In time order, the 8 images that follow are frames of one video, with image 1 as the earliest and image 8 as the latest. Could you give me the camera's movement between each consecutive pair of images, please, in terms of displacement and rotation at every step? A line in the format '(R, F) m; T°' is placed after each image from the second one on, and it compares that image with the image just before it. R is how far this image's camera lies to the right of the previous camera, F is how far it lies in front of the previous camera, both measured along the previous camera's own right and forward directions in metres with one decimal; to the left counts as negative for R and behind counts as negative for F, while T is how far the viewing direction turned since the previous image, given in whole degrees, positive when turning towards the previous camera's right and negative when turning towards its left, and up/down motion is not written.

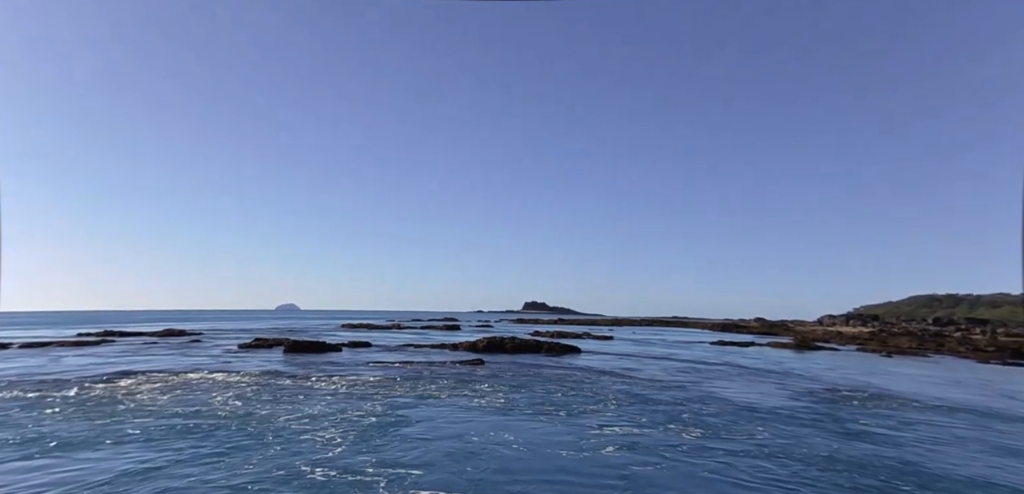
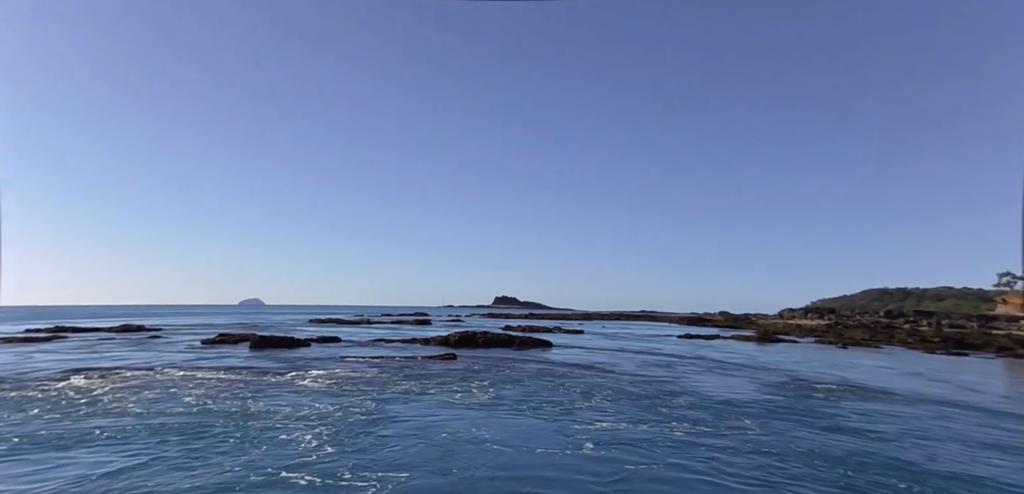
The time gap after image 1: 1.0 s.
(+1.8, -2.2) m; +2°
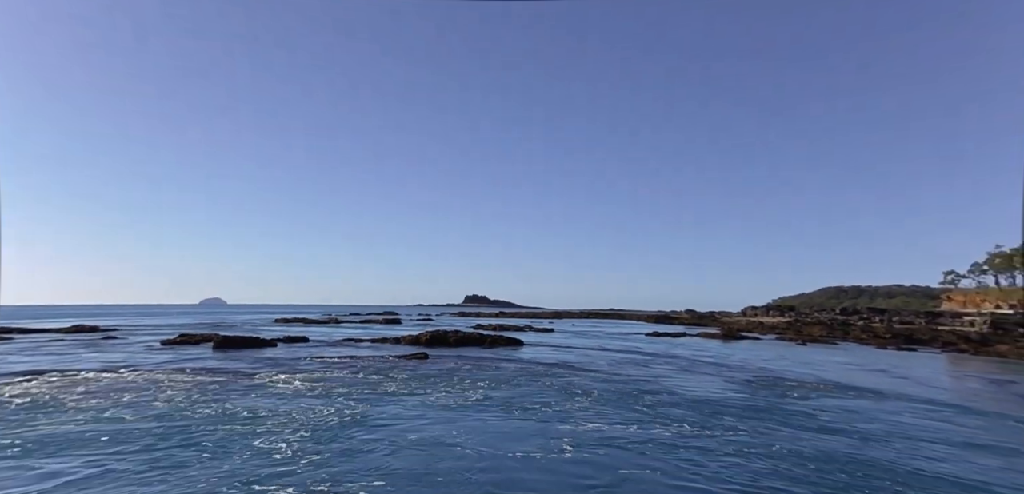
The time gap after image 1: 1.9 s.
(+1.7, -1.3) m; +3°
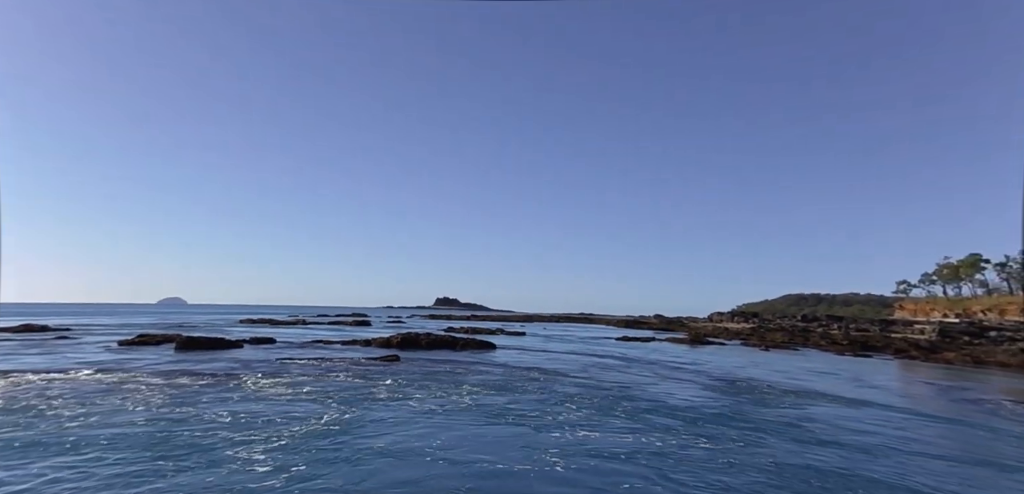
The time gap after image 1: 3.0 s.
(+1.6, -0.9) m; +2°
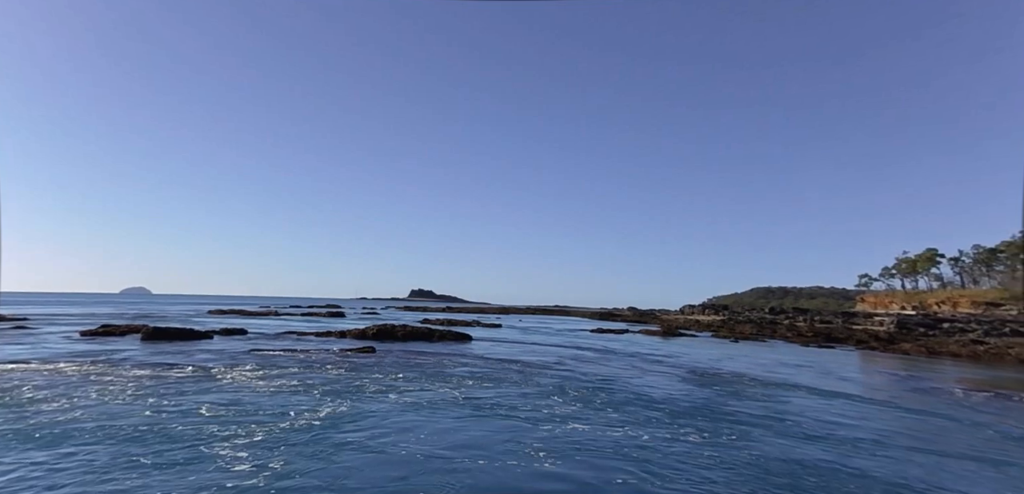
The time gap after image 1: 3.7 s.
(+0.8, -1.2) m; +2°
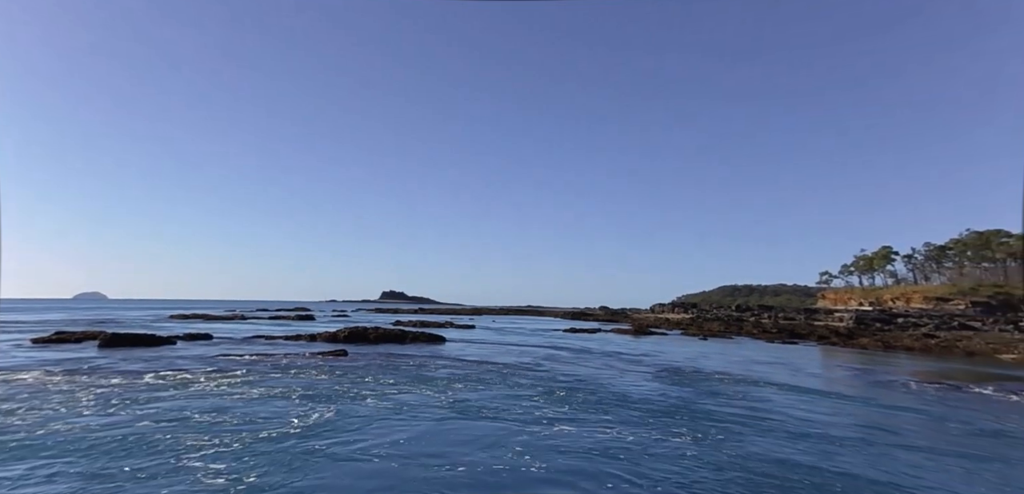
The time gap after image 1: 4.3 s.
(+0.4, -1.3) m; +2°
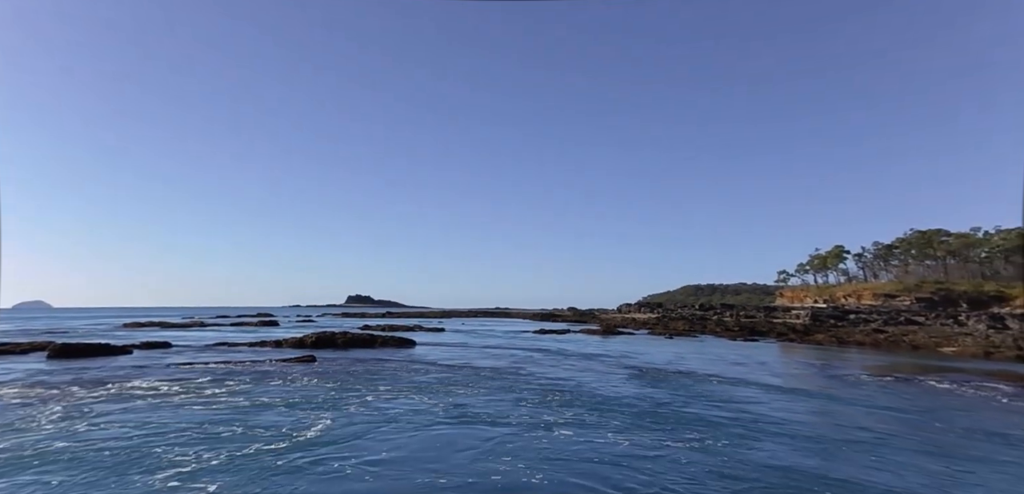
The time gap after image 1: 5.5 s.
(+0.1, -1.8) m; +3°
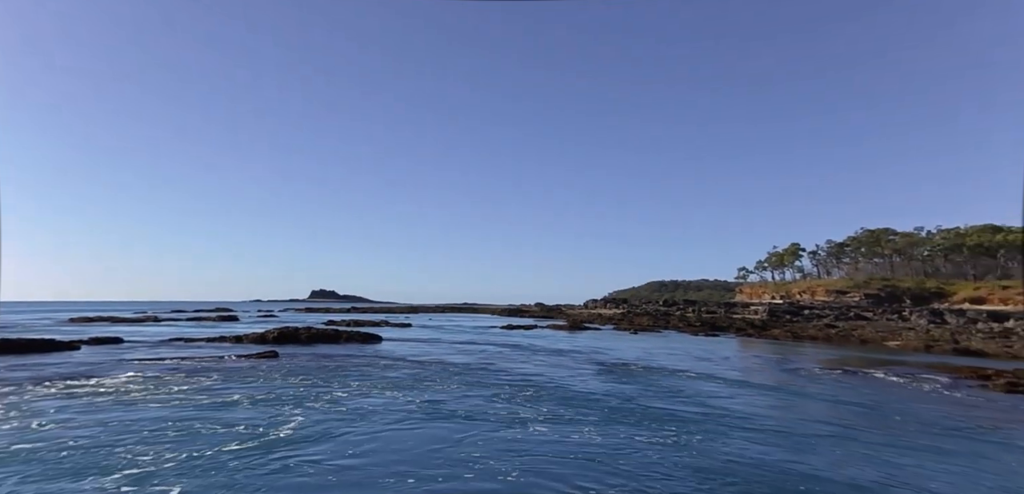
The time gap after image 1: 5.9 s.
(+0.2, -1.4) m; +3°
